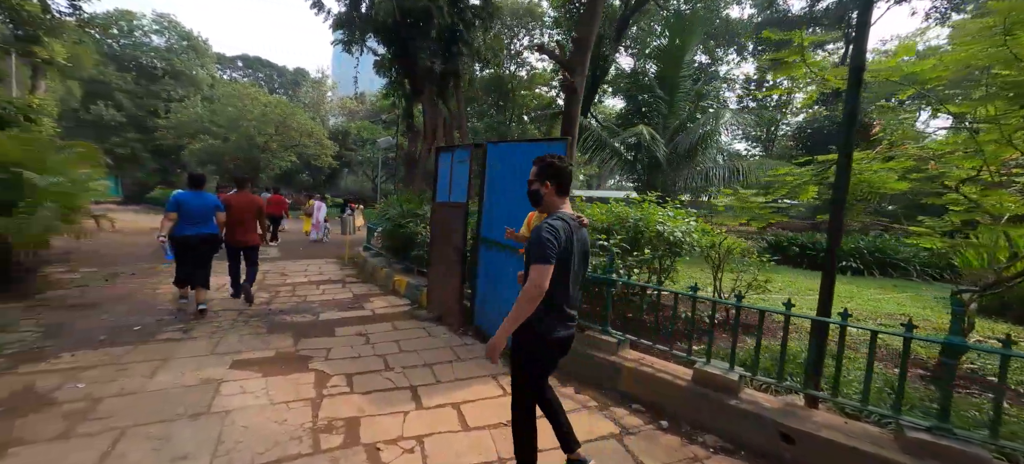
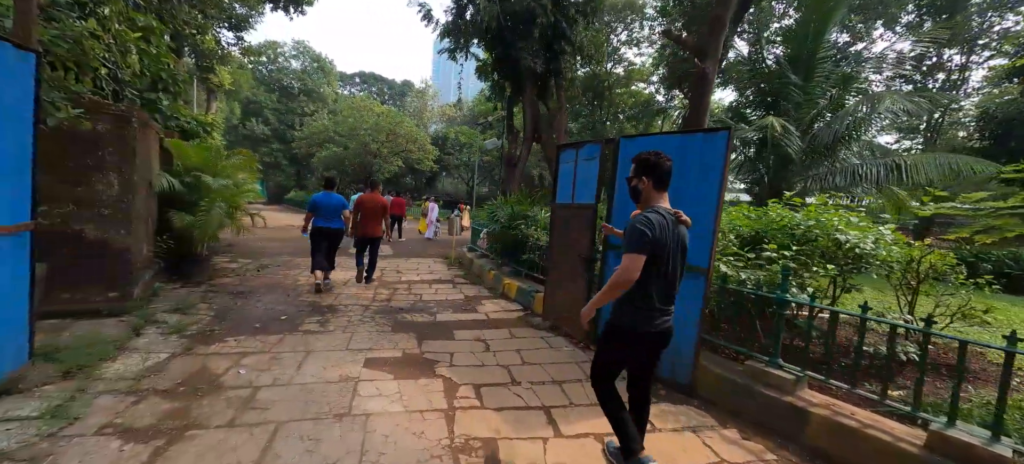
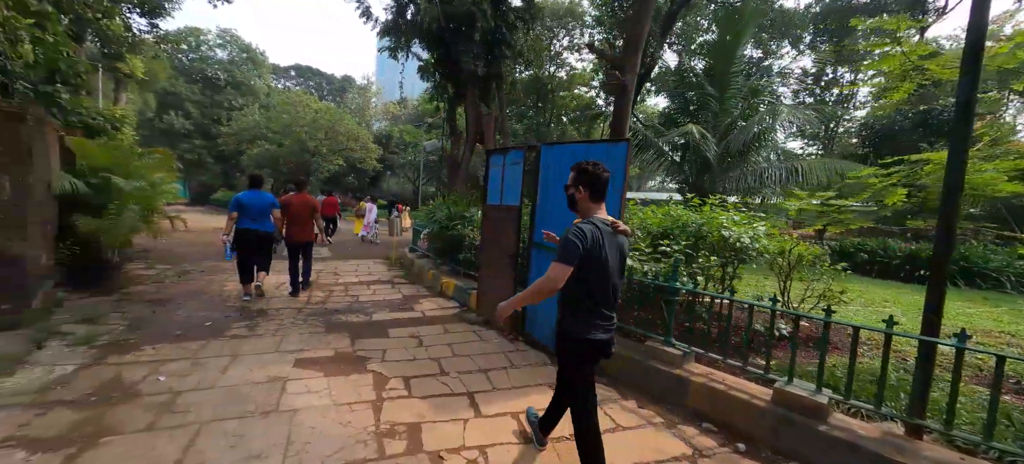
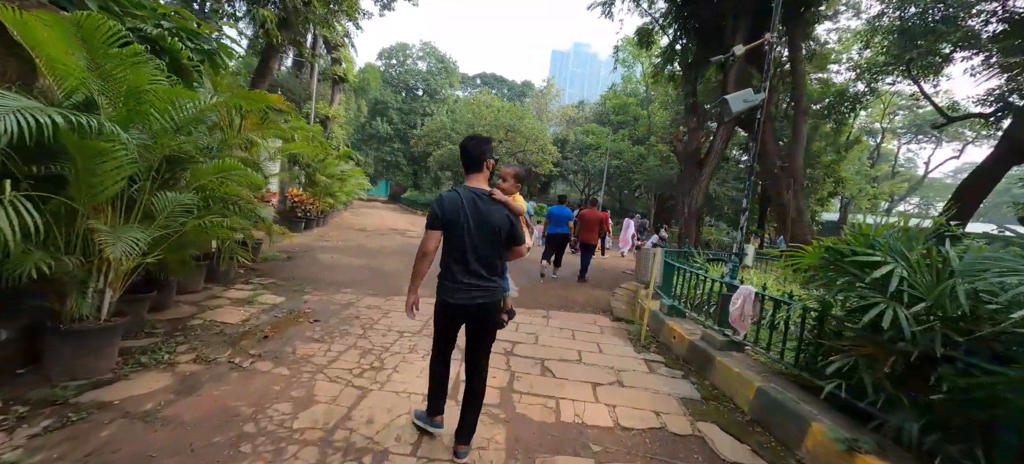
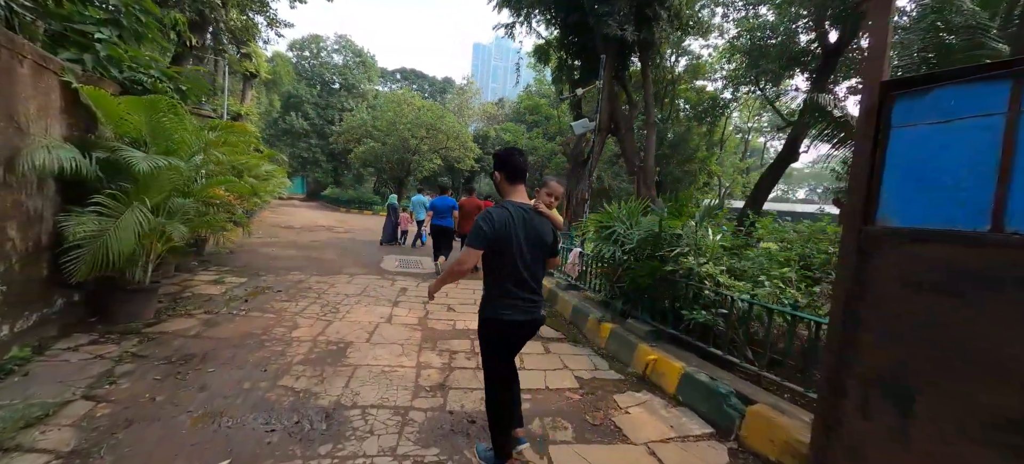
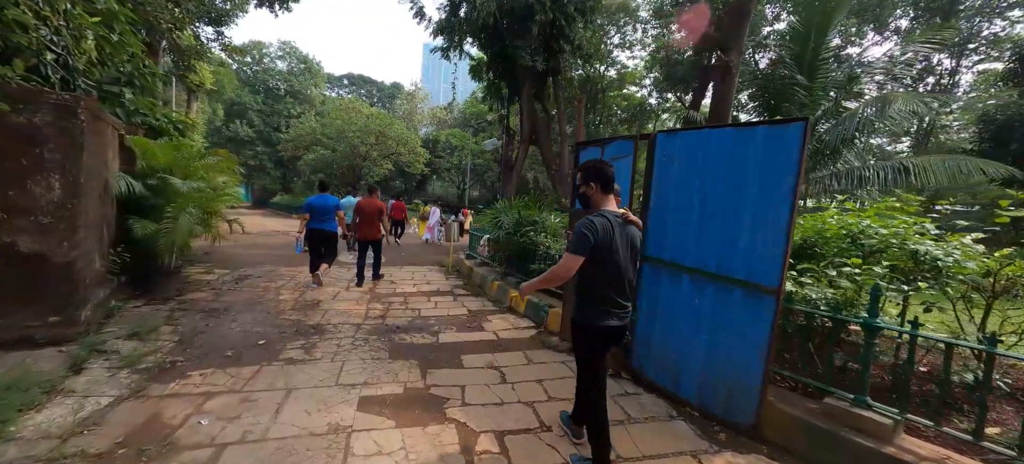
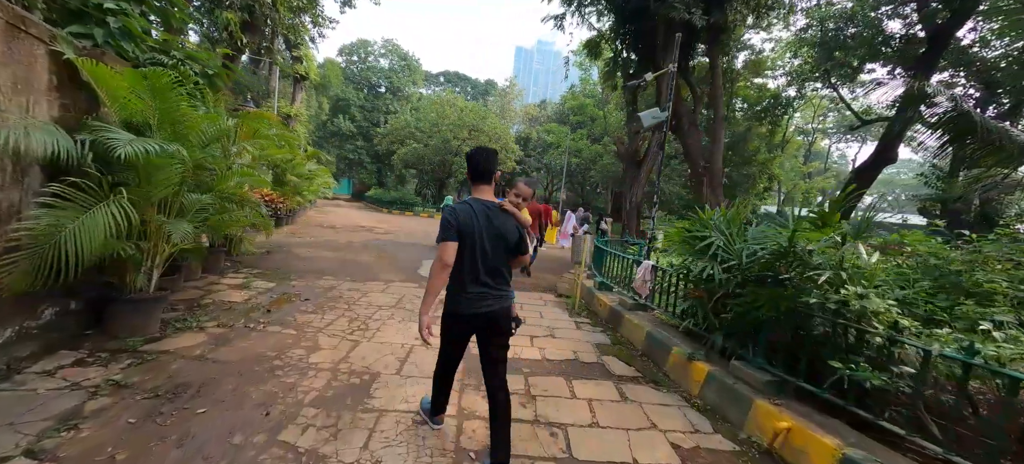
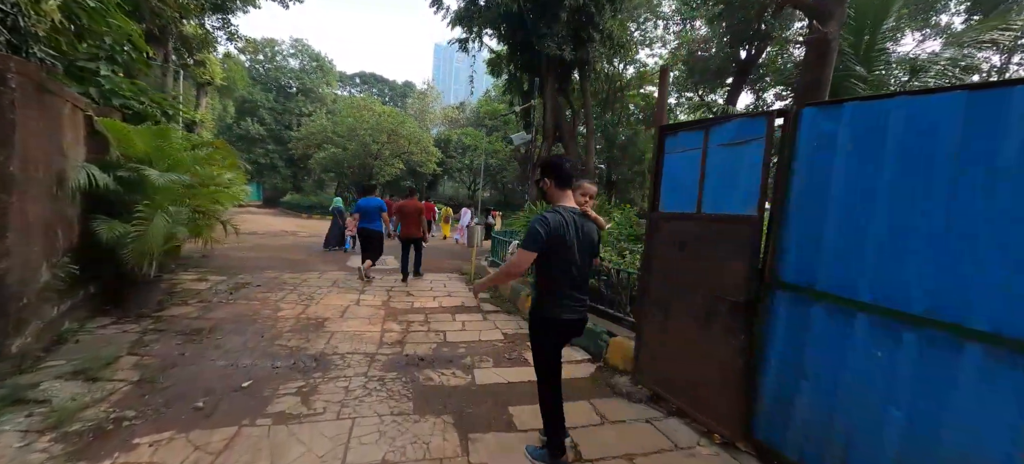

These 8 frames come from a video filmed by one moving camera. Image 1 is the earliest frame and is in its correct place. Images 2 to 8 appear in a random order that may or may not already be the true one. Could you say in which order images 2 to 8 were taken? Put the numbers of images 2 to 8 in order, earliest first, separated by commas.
3, 2, 6, 8, 5, 7, 4
